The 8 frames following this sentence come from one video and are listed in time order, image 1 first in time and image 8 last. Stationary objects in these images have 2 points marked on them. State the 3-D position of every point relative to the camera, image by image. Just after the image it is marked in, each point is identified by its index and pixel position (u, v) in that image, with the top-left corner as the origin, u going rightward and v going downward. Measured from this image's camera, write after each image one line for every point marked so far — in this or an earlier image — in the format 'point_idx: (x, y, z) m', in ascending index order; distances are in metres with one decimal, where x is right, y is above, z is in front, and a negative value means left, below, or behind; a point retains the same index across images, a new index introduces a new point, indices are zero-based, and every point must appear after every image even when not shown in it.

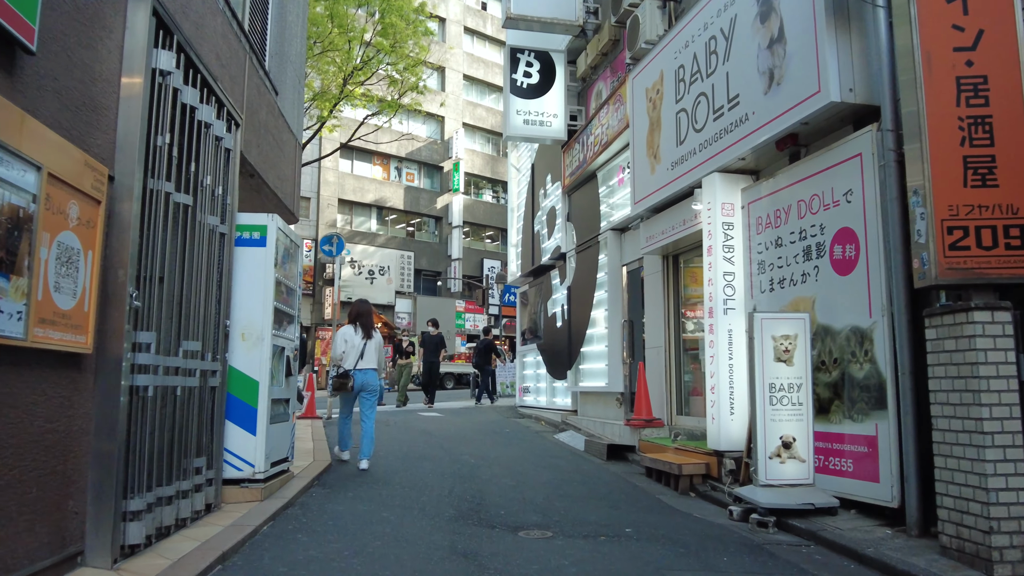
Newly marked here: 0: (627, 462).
0: (+1.2, -1.8, +9.2) m
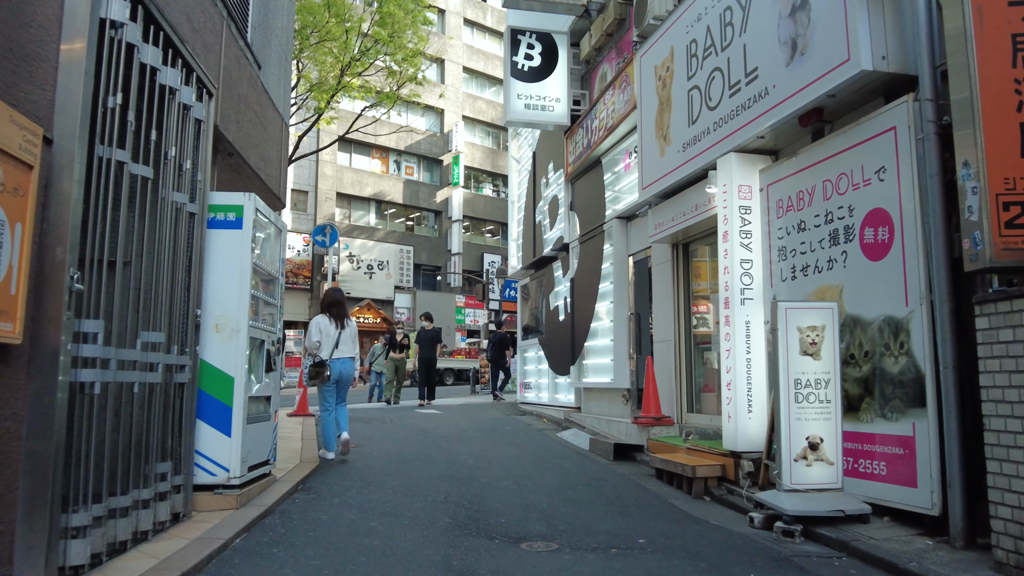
0: (+1.2, -1.7, +8.7) m
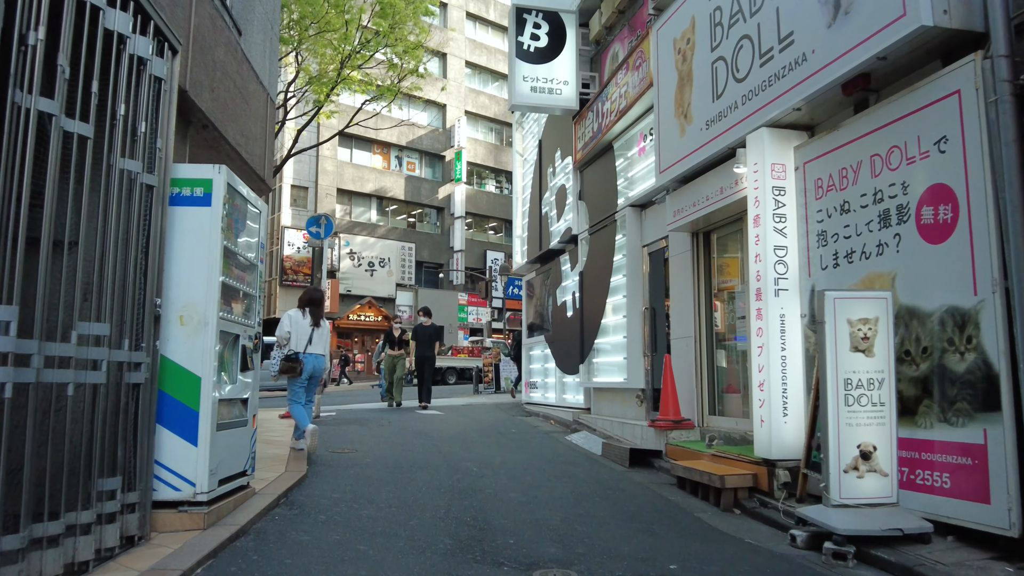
0: (+1.3, -1.7, +8.0) m
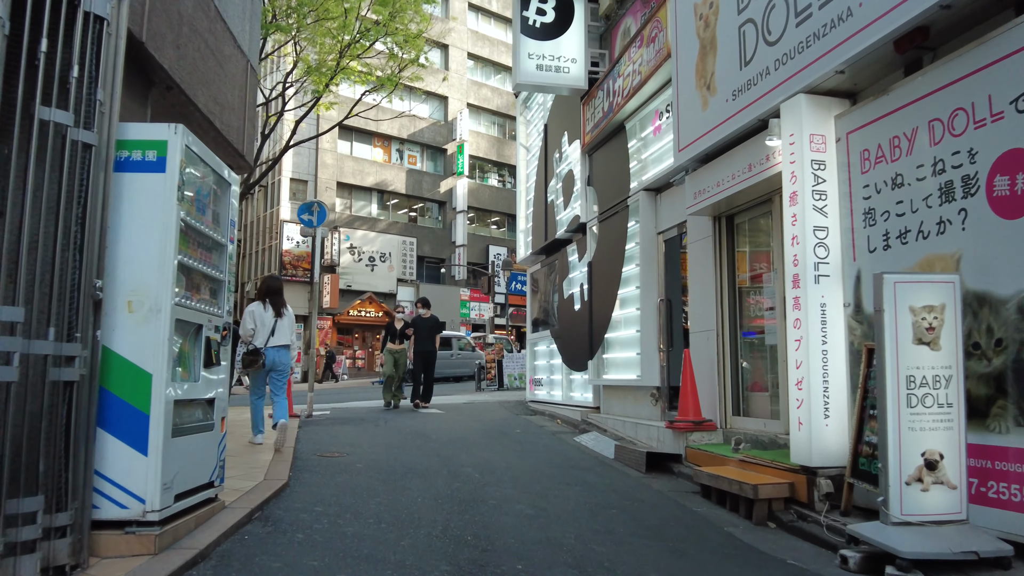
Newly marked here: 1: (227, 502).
0: (+1.3, -1.6, +7.3) m
1: (-1.6, -1.2, +4.8) m
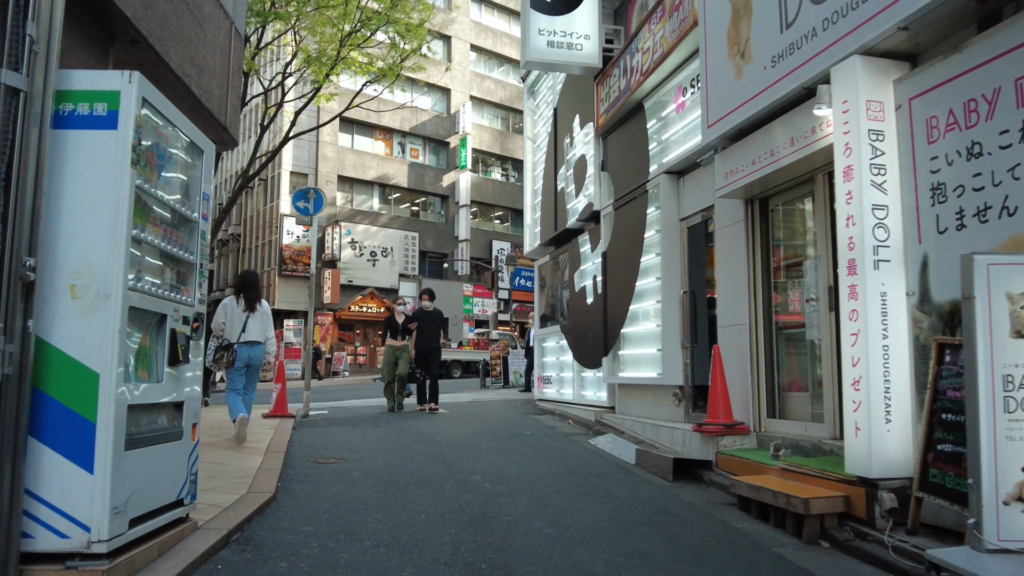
0: (+1.4, -1.5, +6.6) m
1: (-1.5, -1.1, +4.1) m
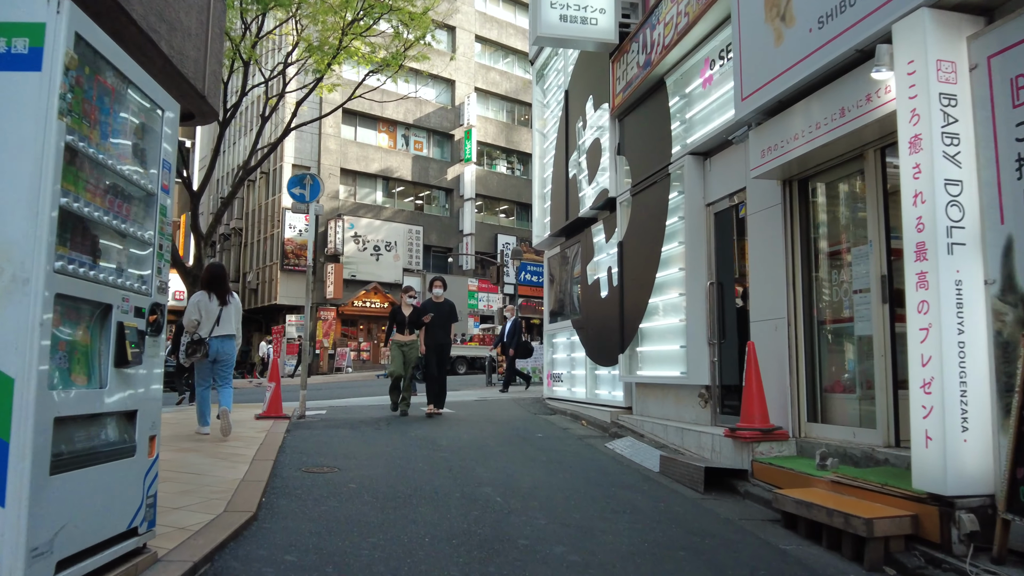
0: (+1.5, -1.4, +5.9) m
1: (-1.4, -1.0, +3.5) m
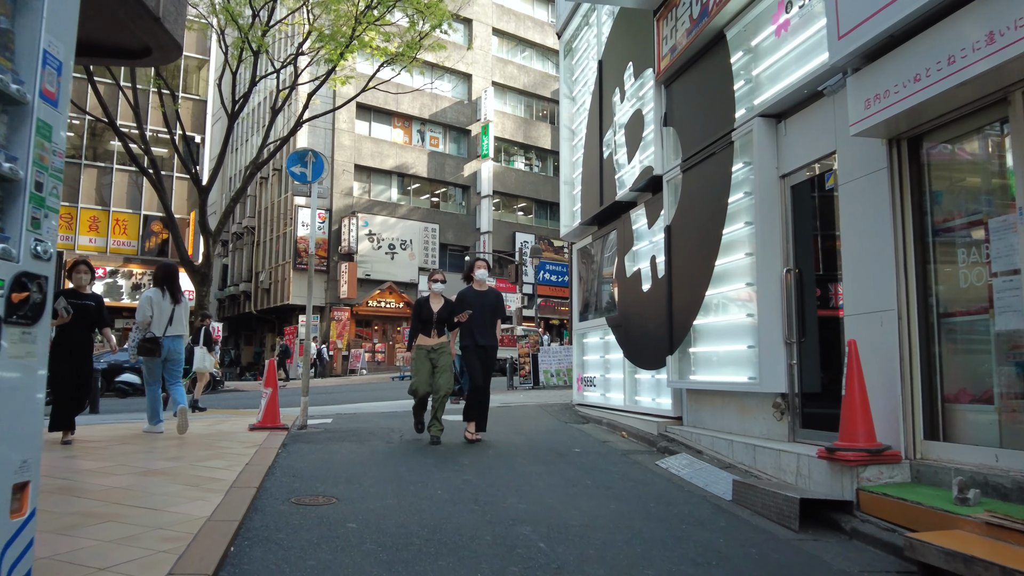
0: (+1.7, -1.3, +4.7) m
1: (-1.2, -0.9, +2.3) m
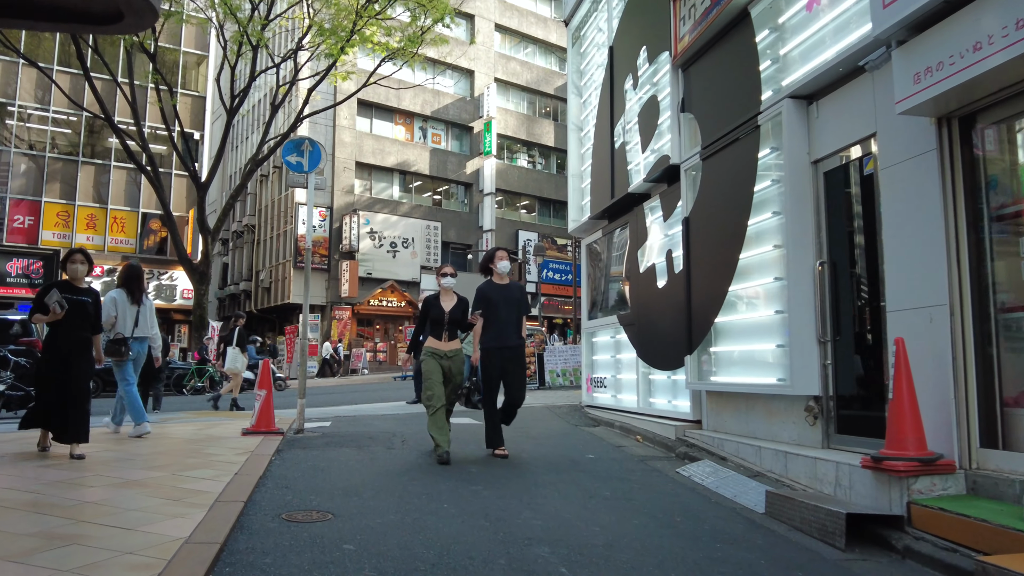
0: (+1.8, -1.3, +4.2) m
1: (-1.1, -0.9, +1.8) m
